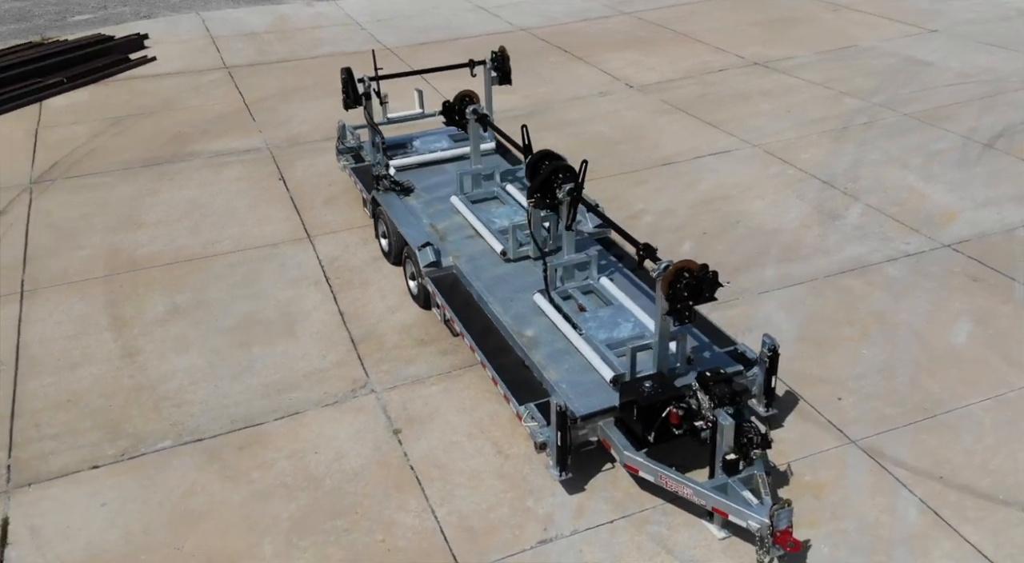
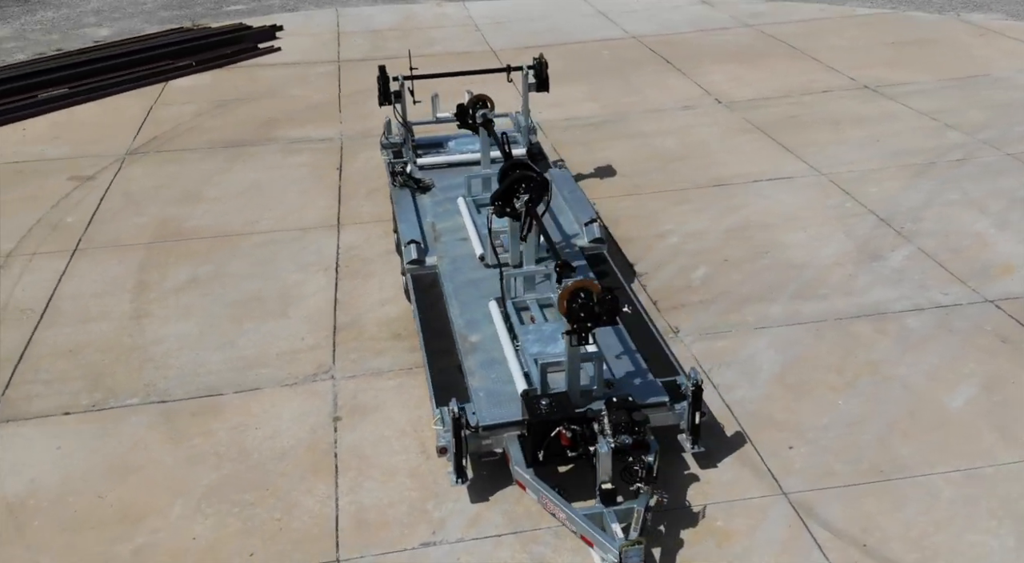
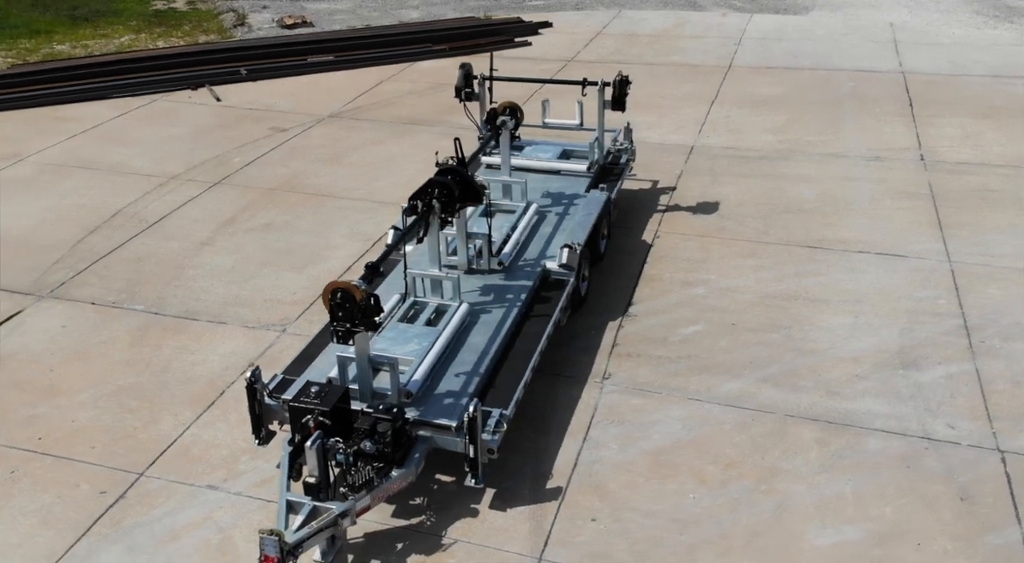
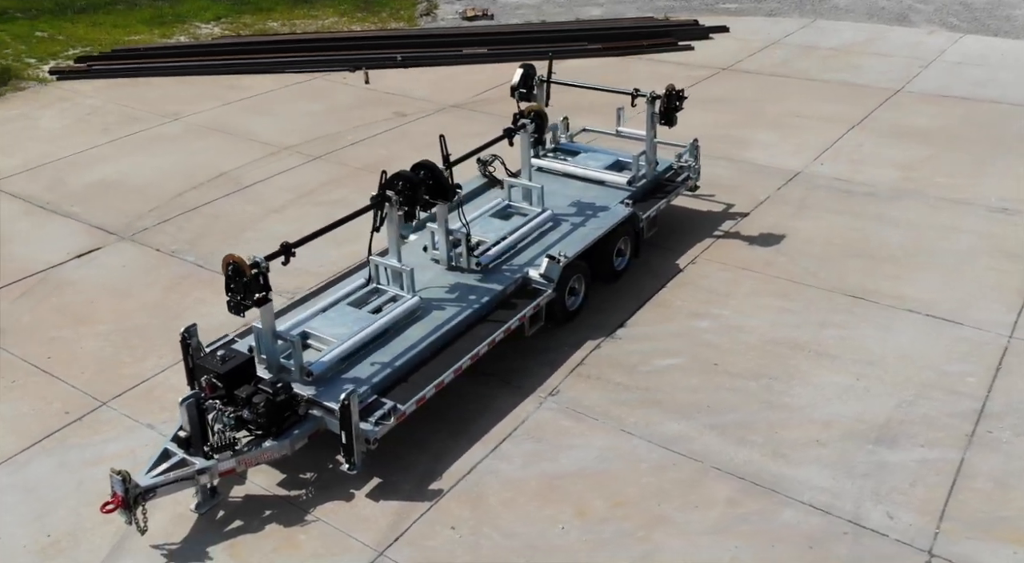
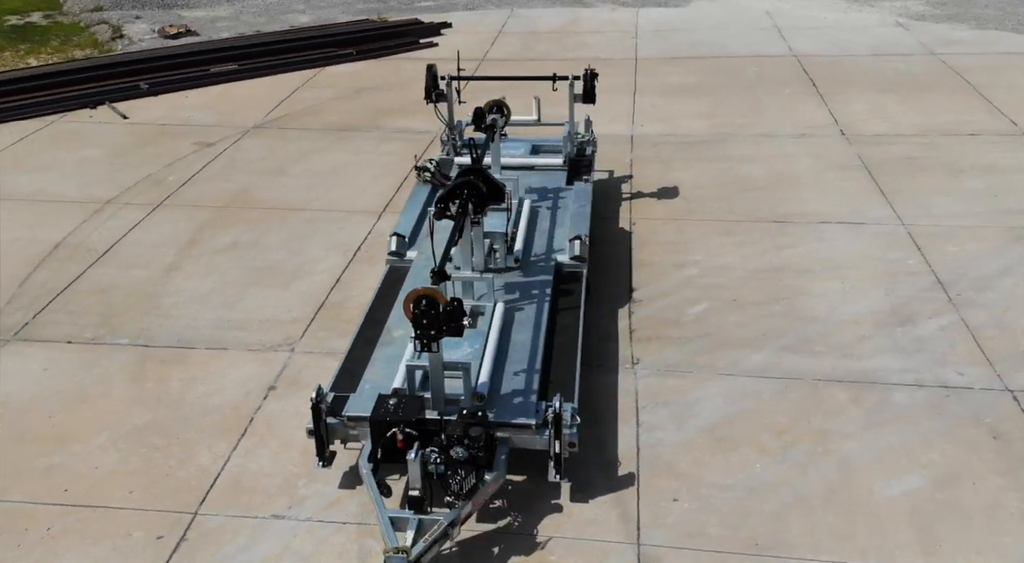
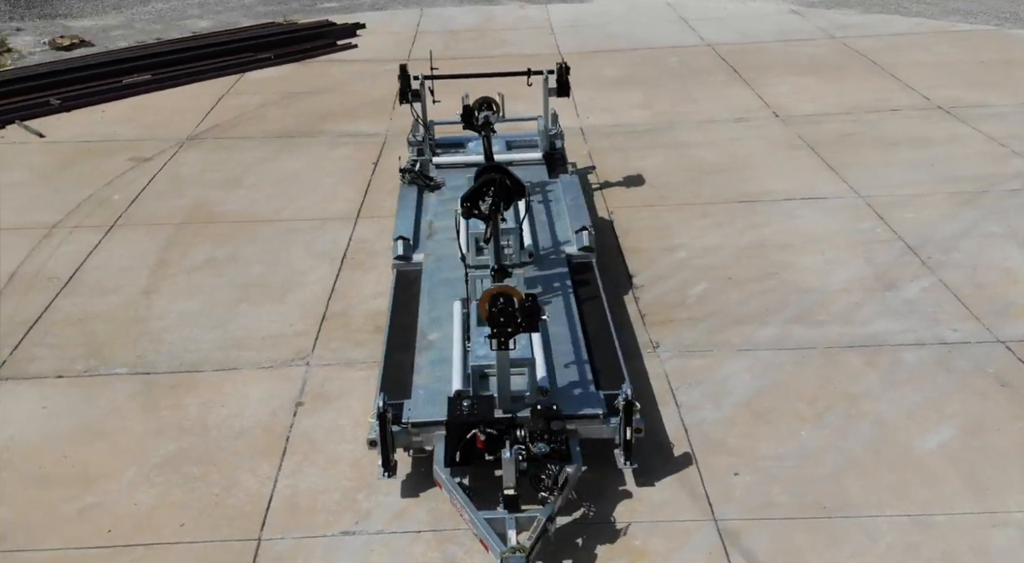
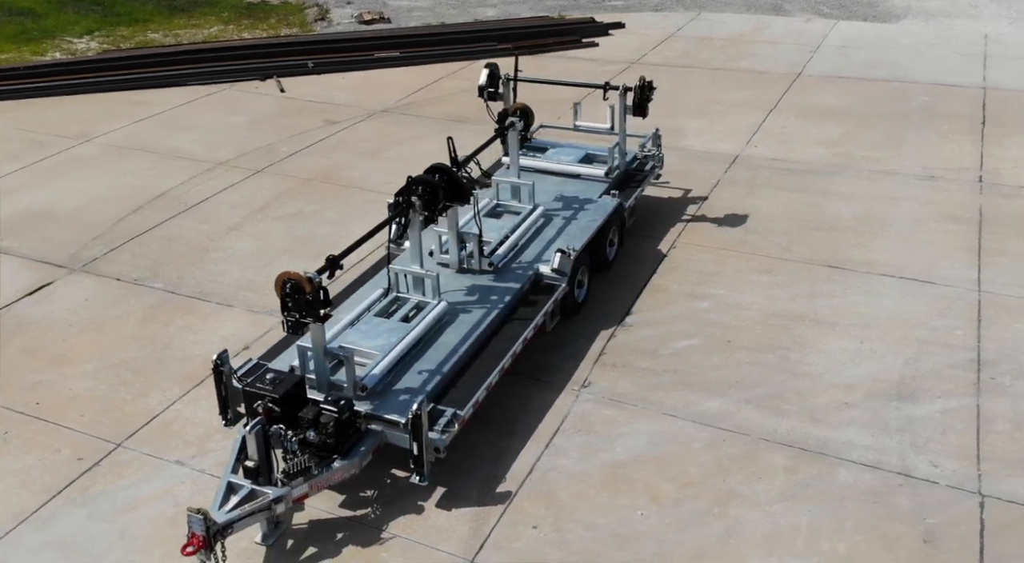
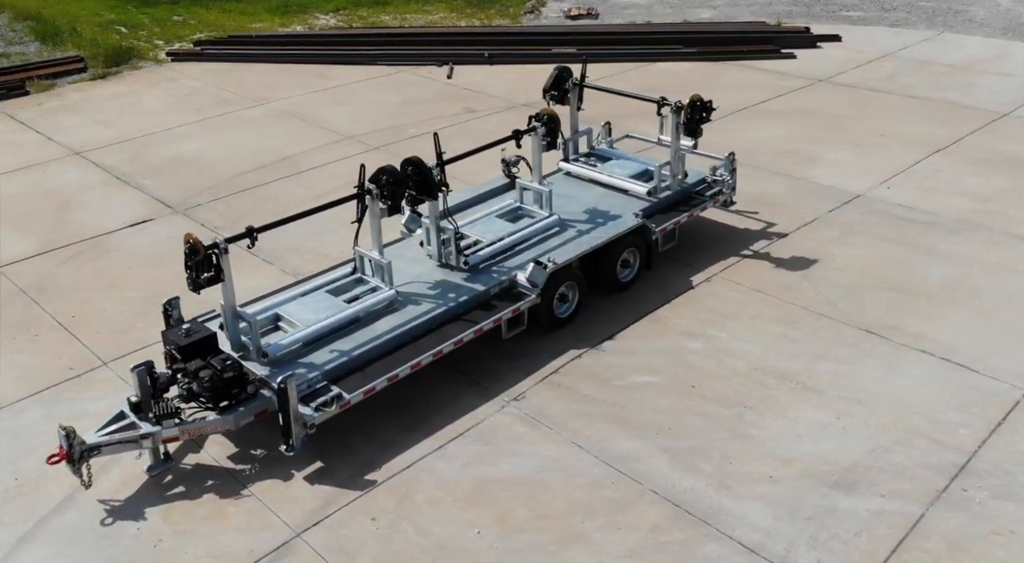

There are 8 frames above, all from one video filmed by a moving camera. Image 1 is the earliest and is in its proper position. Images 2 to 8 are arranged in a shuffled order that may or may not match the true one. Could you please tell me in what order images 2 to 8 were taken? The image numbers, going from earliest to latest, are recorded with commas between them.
2, 6, 5, 3, 7, 4, 8
